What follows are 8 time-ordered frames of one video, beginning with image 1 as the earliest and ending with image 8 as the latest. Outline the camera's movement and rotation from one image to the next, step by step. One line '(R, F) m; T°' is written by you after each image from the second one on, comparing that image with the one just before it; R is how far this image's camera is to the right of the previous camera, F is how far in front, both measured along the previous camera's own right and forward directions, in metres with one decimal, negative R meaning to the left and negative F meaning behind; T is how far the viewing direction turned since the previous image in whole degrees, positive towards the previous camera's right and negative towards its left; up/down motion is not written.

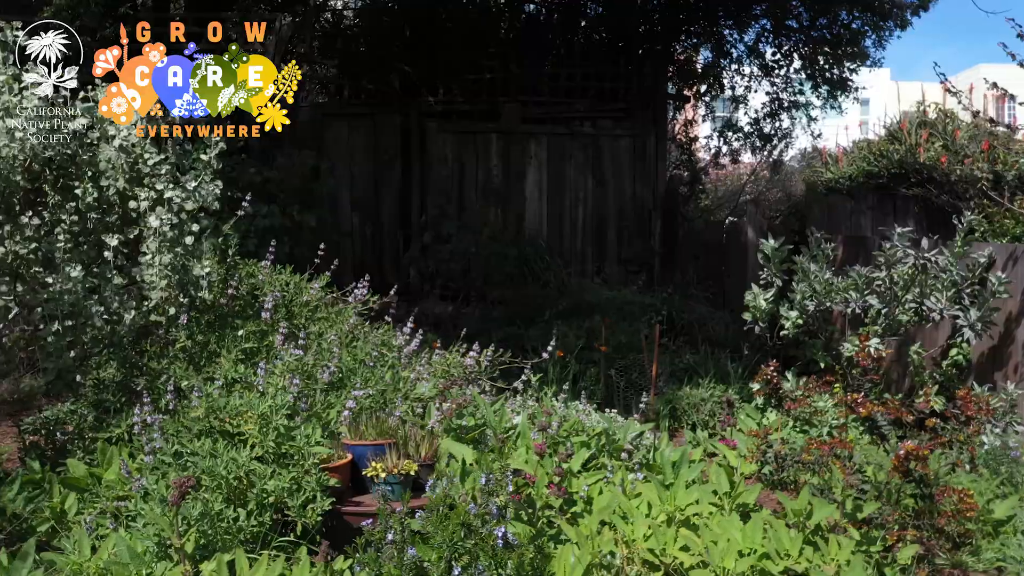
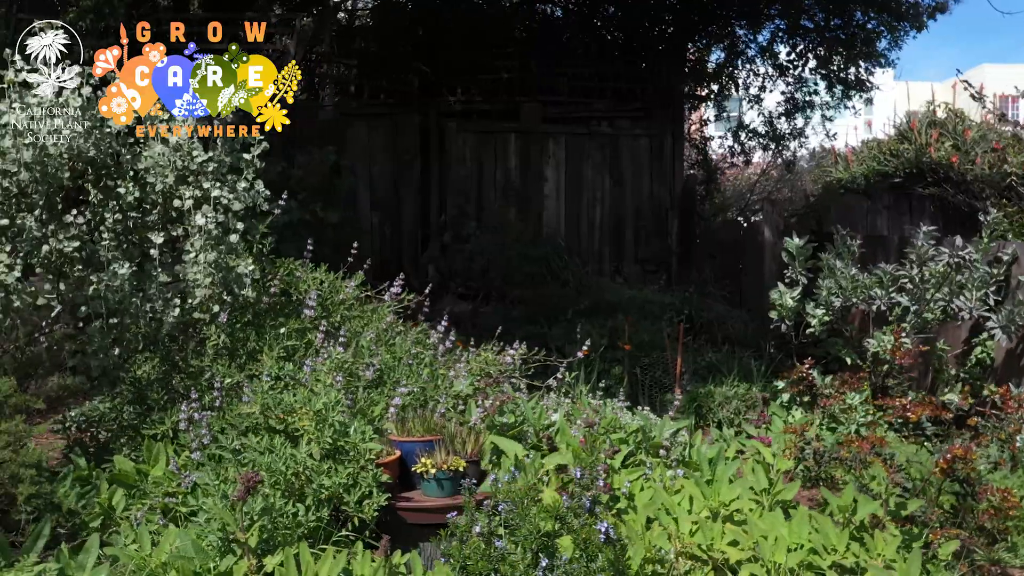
(-0.4, 0.0) m; 0°
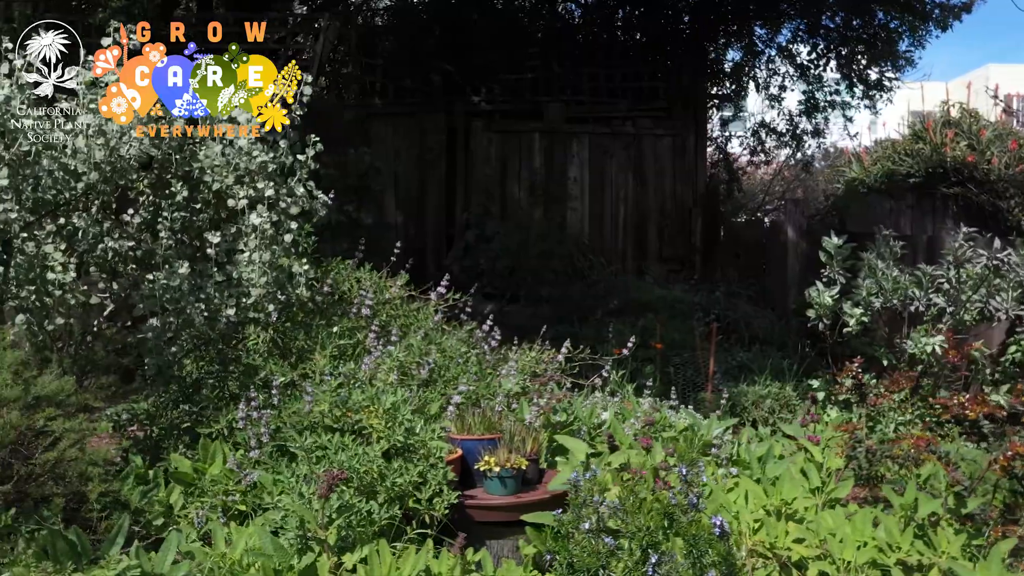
(-0.5, 0.0) m; 0°
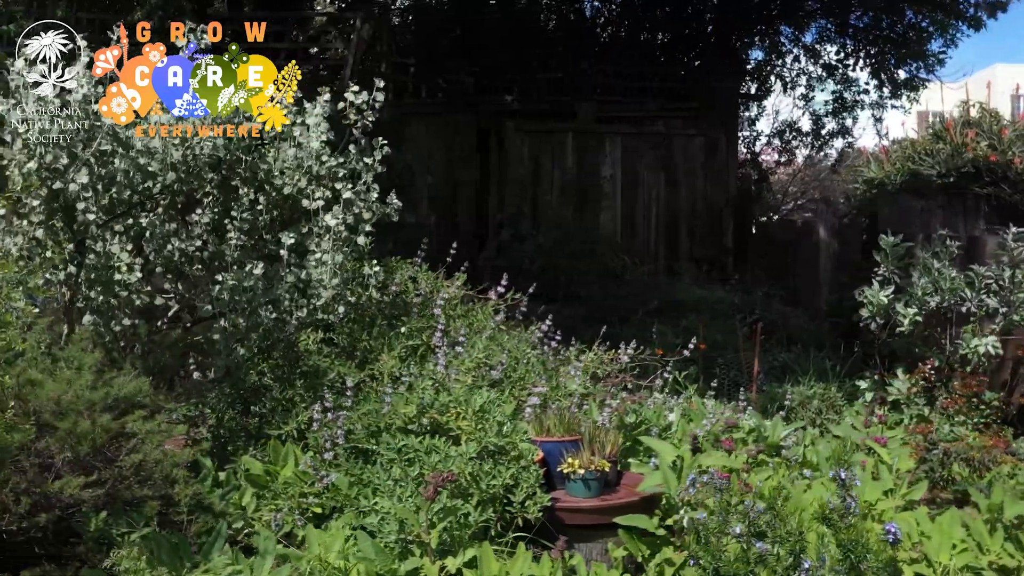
(-0.7, 0.0) m; 0°
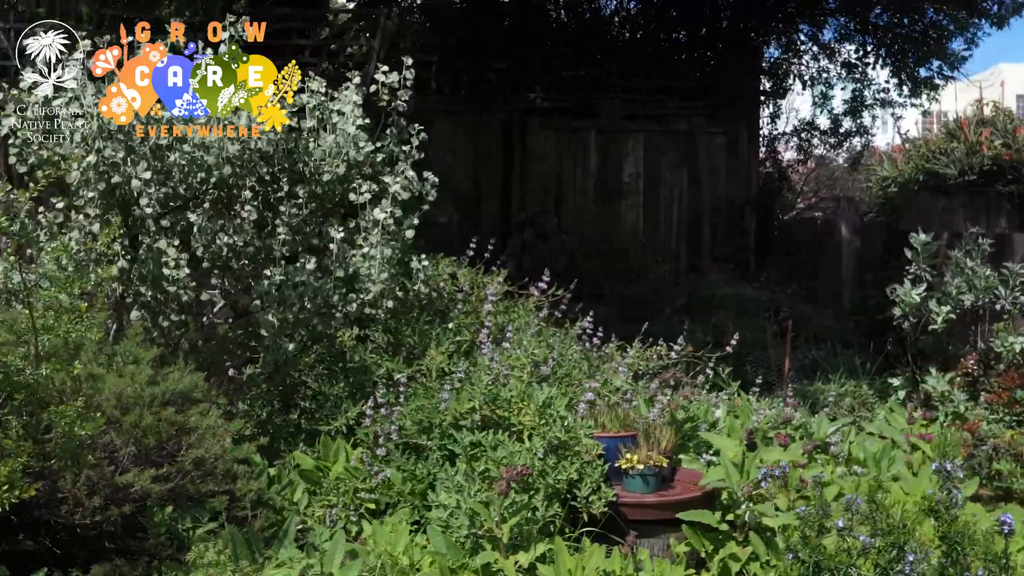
(-0.5, 0.0) m; 0°
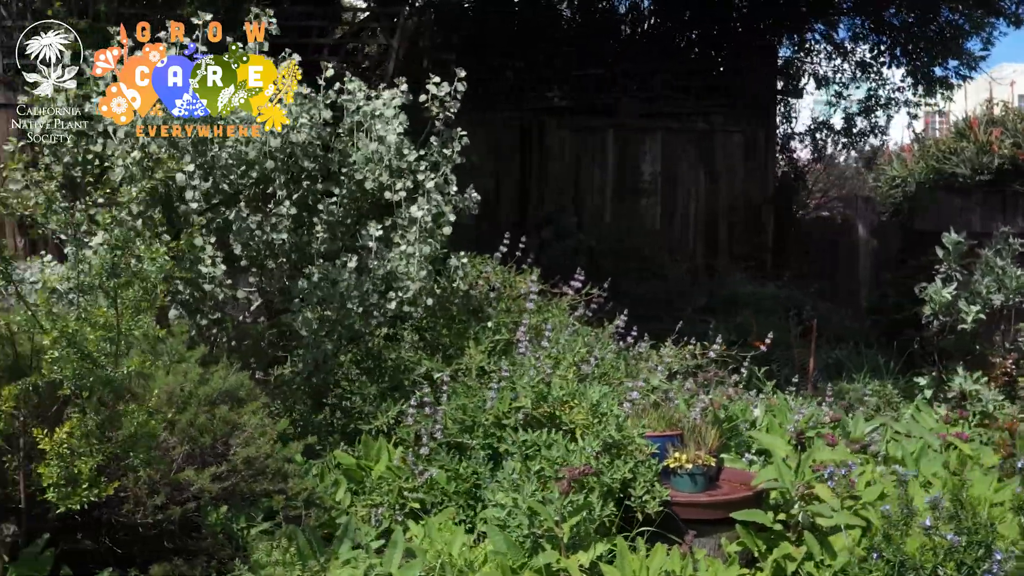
(-0.4, 0.0) m; 0°
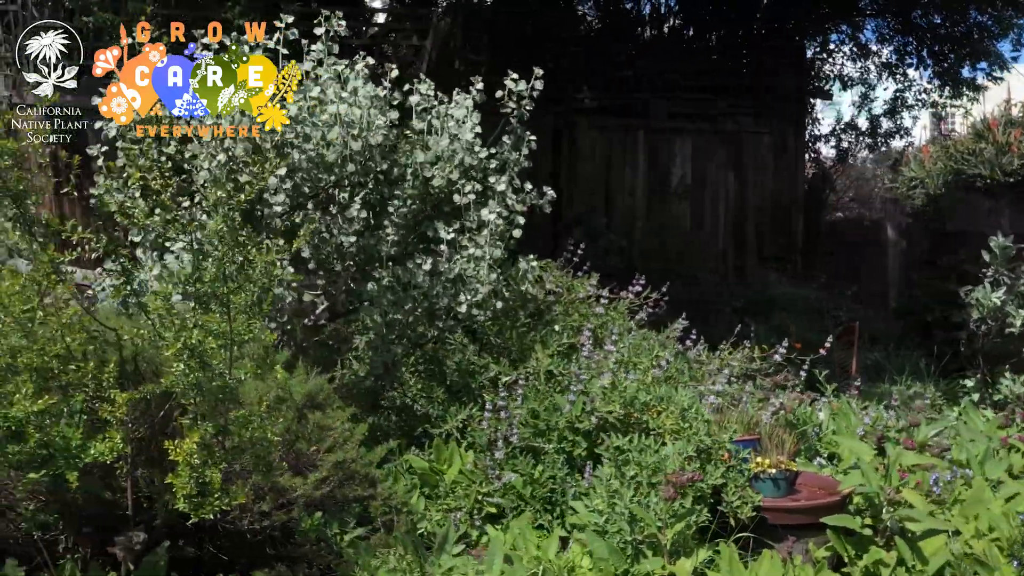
(-0.7, 0.0) m; 0°
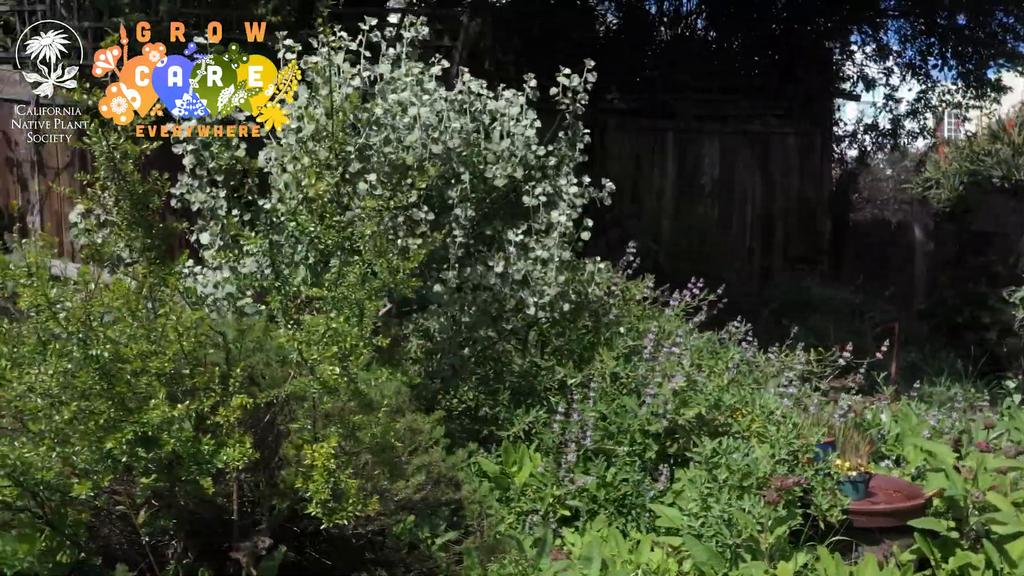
(-0.6, 0.0) m; 0°
